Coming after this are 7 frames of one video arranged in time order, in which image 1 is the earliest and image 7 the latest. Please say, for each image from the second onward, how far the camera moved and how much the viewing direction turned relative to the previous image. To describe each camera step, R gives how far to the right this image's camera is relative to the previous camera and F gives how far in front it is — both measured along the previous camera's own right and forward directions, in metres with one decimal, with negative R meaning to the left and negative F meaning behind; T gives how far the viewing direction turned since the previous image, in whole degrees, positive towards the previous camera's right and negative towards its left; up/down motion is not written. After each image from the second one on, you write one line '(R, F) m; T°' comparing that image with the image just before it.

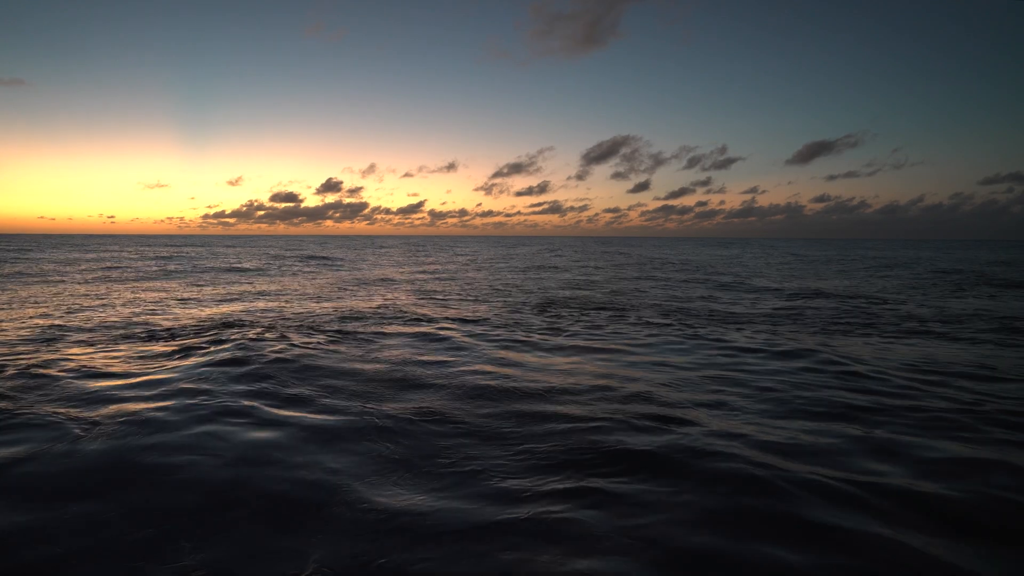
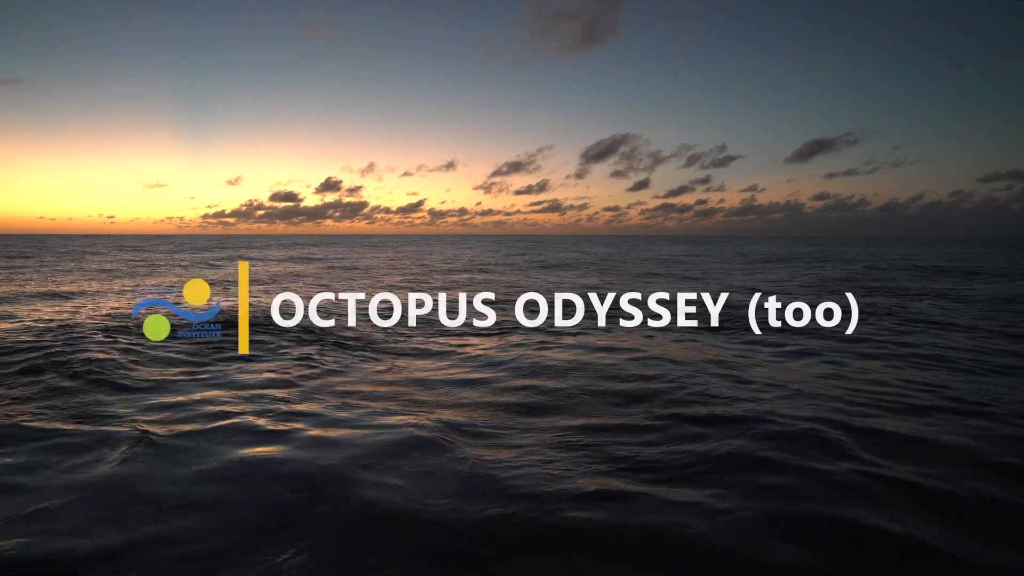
(-1.3, -1.3) m; 0°
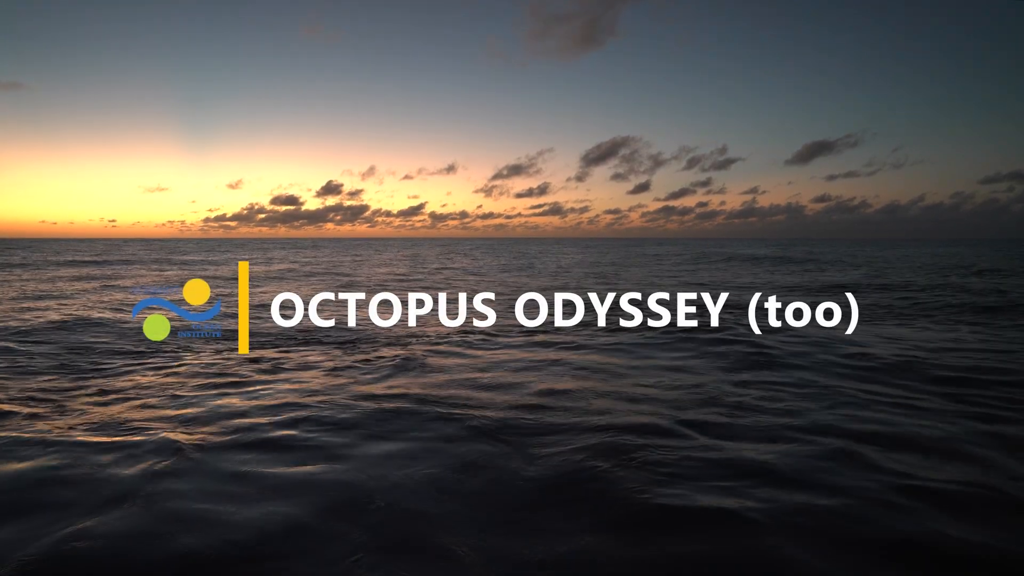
(-1.0, +0.1) m; 0°
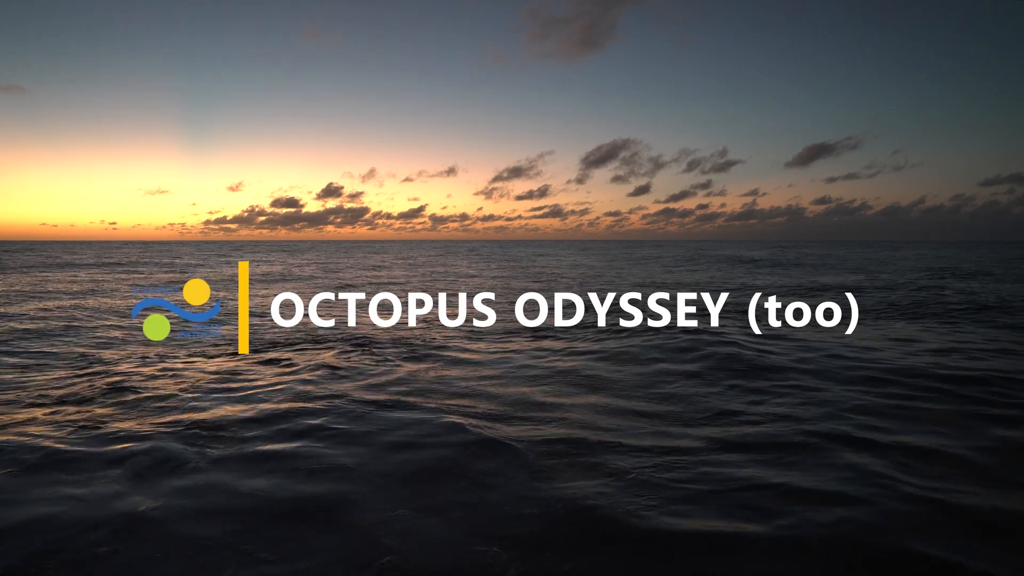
(+1.0, -0.5) m; 0°
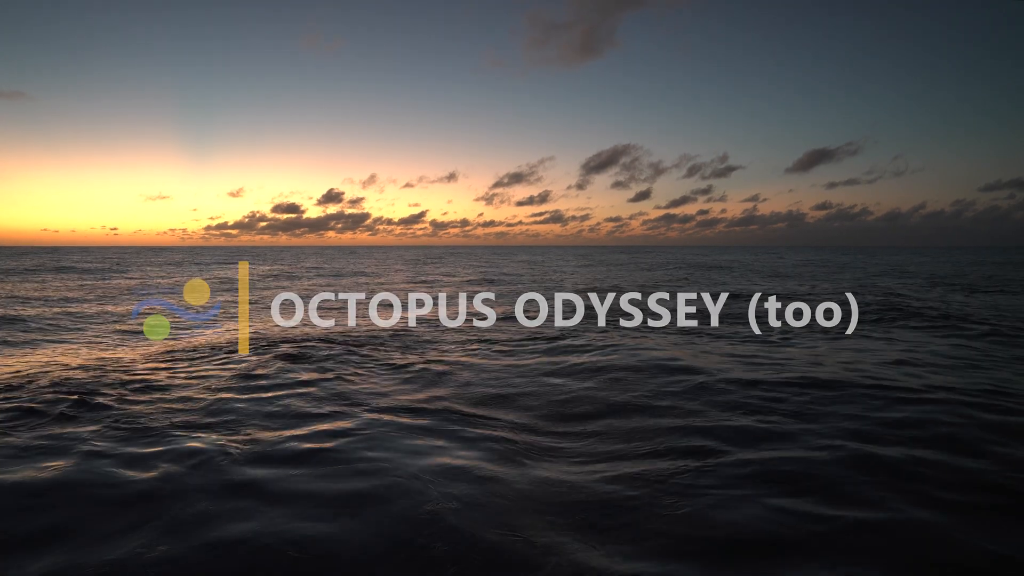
(-1.0, +0.6) m; 0°
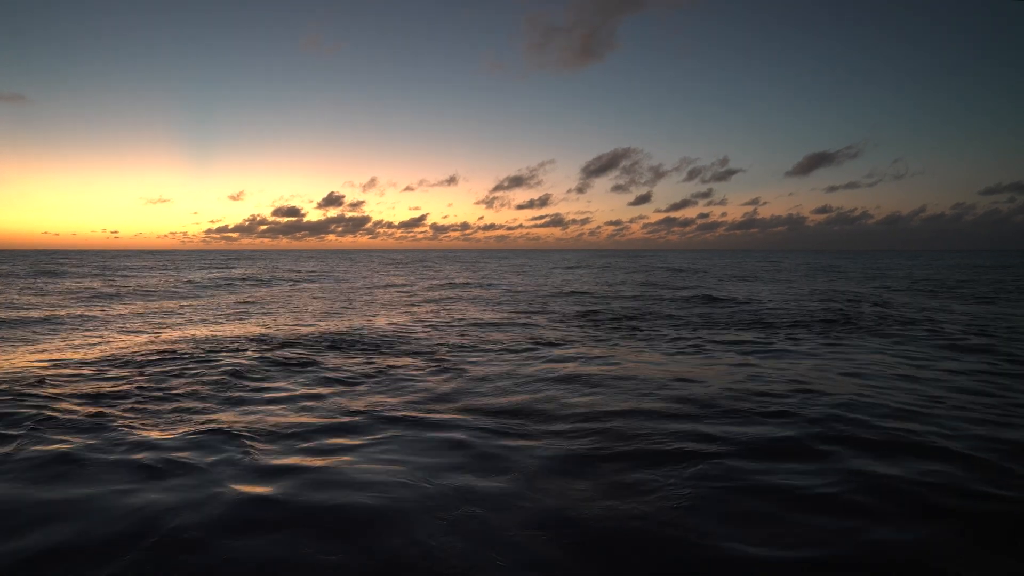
(+0.8, -0.5) m; 0°
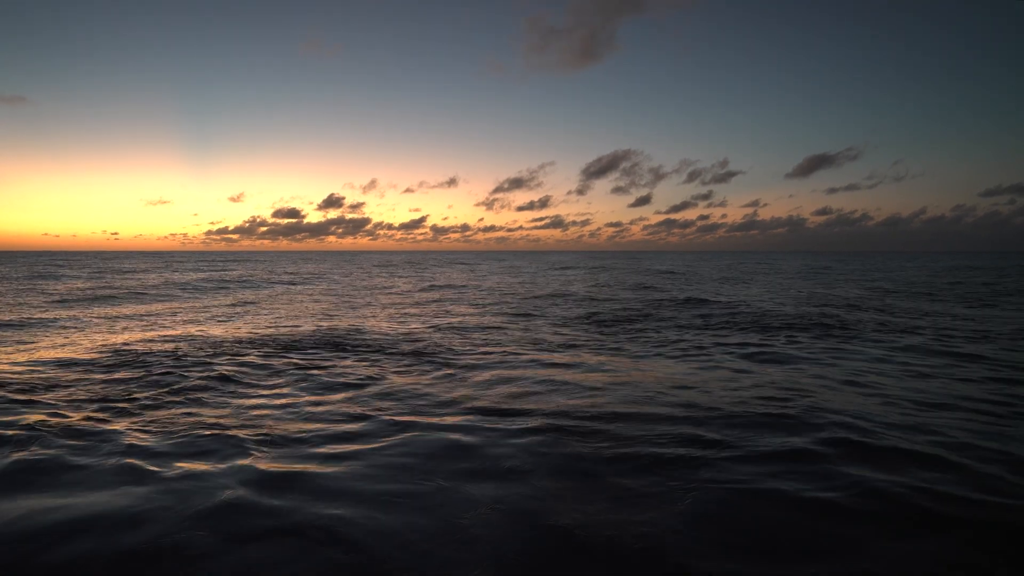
(-1.7, +1.7) m; 0°
